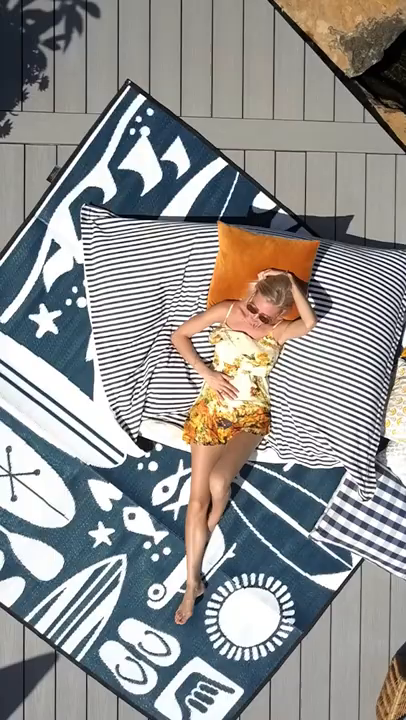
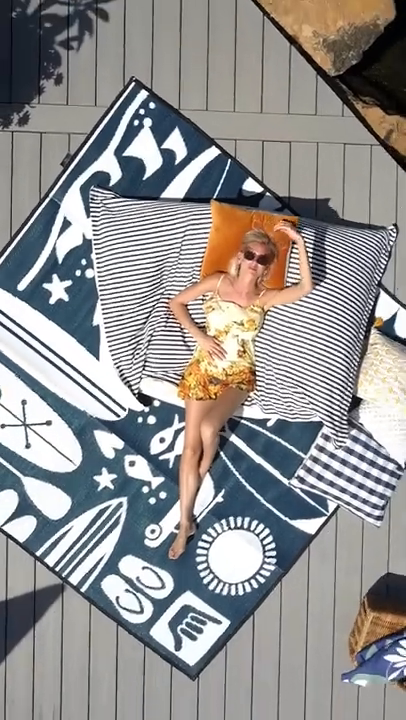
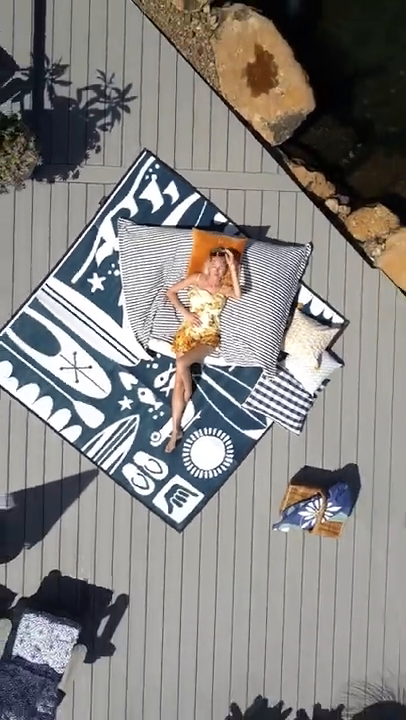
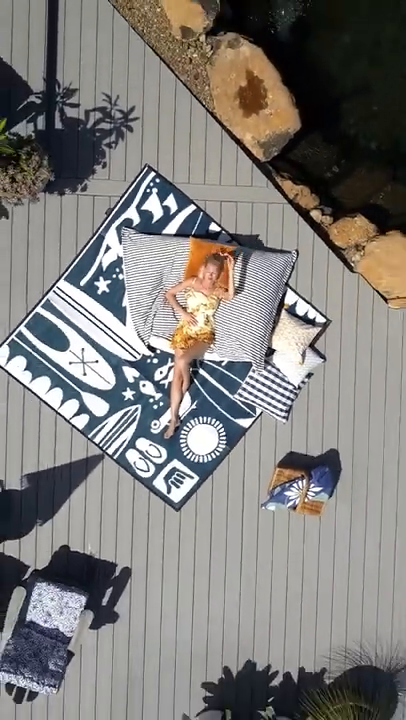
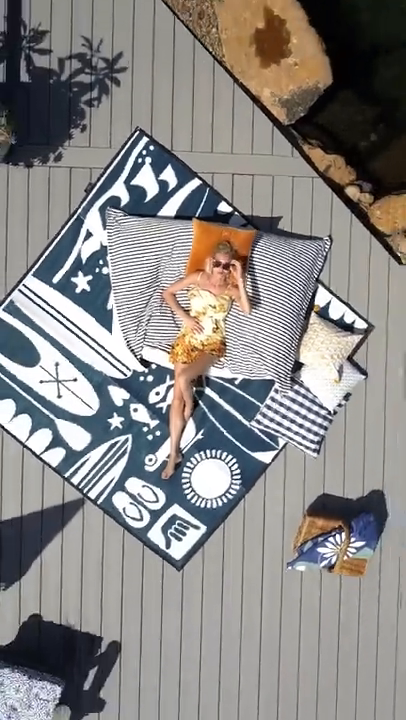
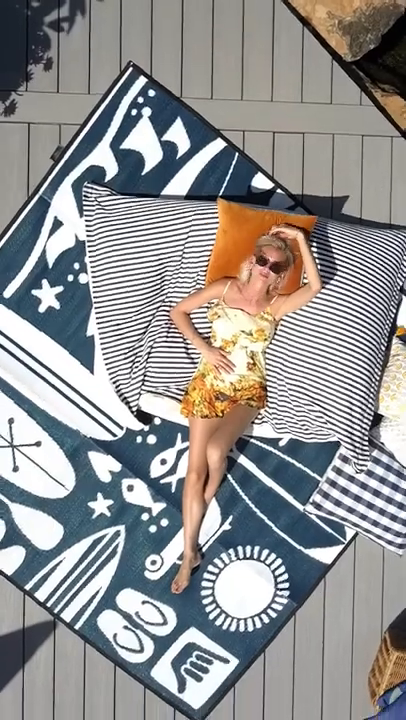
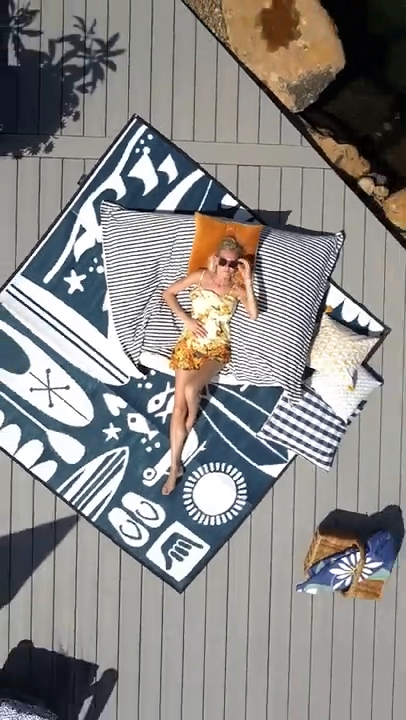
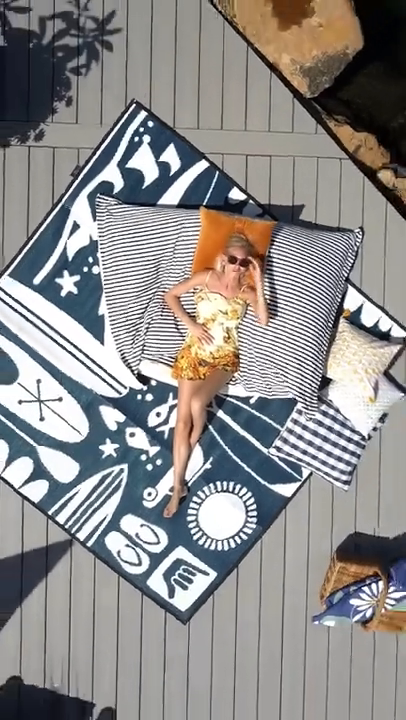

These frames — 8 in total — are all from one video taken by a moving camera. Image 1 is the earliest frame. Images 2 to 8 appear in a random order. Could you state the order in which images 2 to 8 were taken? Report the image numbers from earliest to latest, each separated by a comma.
6, 2, 8, 7, 5, 3, 4
